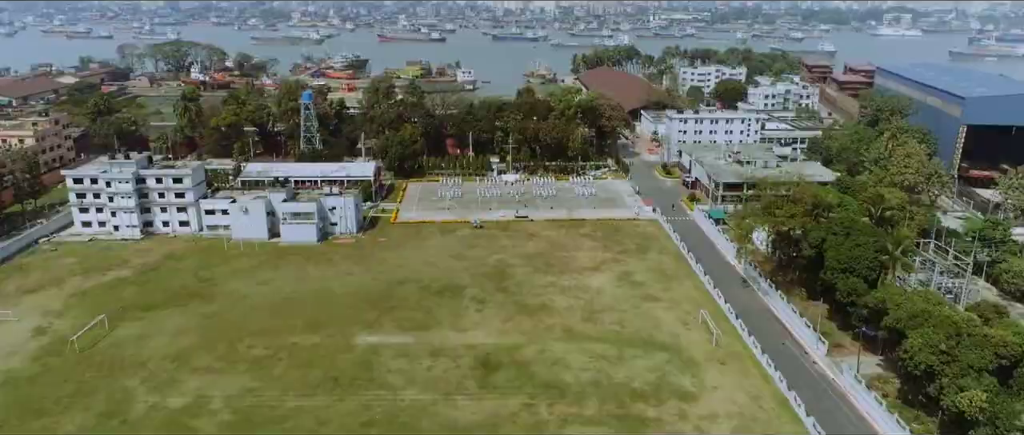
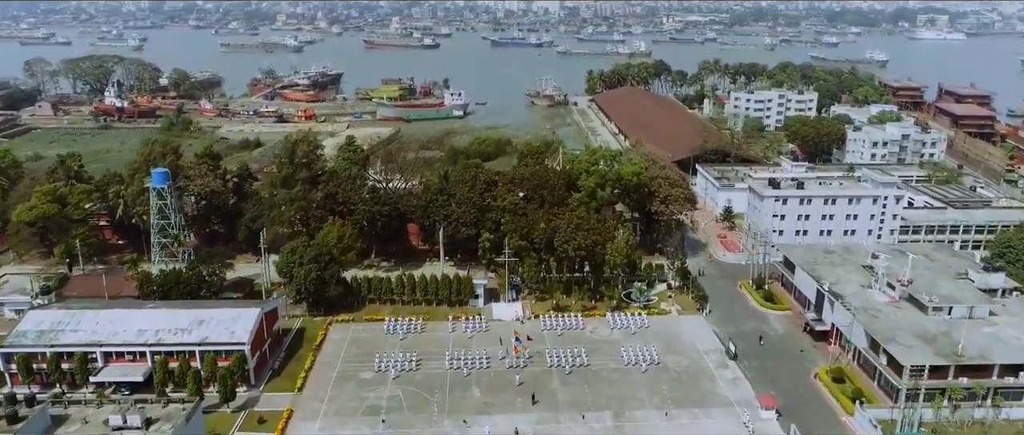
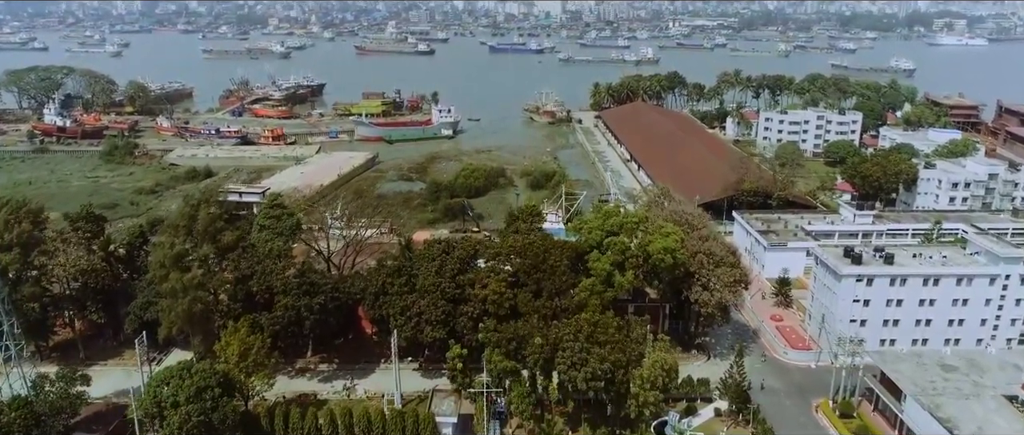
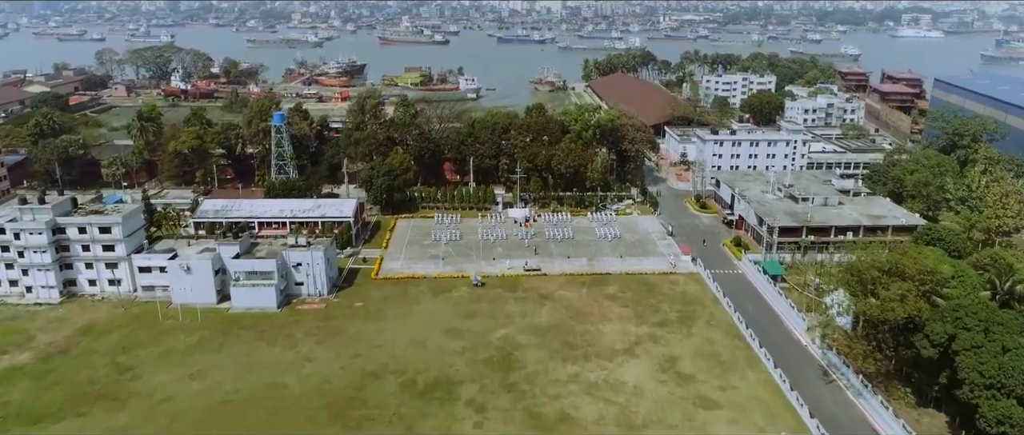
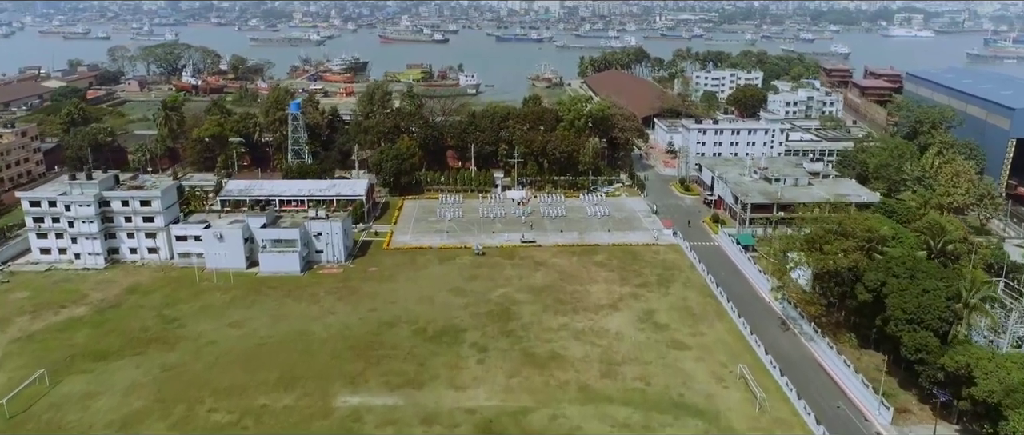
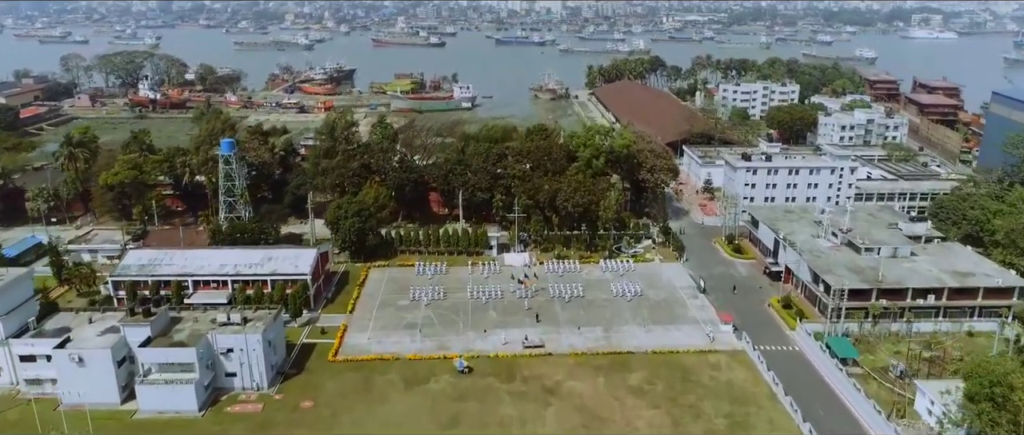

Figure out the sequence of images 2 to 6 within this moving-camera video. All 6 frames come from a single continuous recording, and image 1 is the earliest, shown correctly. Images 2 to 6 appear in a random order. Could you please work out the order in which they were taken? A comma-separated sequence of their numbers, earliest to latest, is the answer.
5, 4, 6, 2, 3
